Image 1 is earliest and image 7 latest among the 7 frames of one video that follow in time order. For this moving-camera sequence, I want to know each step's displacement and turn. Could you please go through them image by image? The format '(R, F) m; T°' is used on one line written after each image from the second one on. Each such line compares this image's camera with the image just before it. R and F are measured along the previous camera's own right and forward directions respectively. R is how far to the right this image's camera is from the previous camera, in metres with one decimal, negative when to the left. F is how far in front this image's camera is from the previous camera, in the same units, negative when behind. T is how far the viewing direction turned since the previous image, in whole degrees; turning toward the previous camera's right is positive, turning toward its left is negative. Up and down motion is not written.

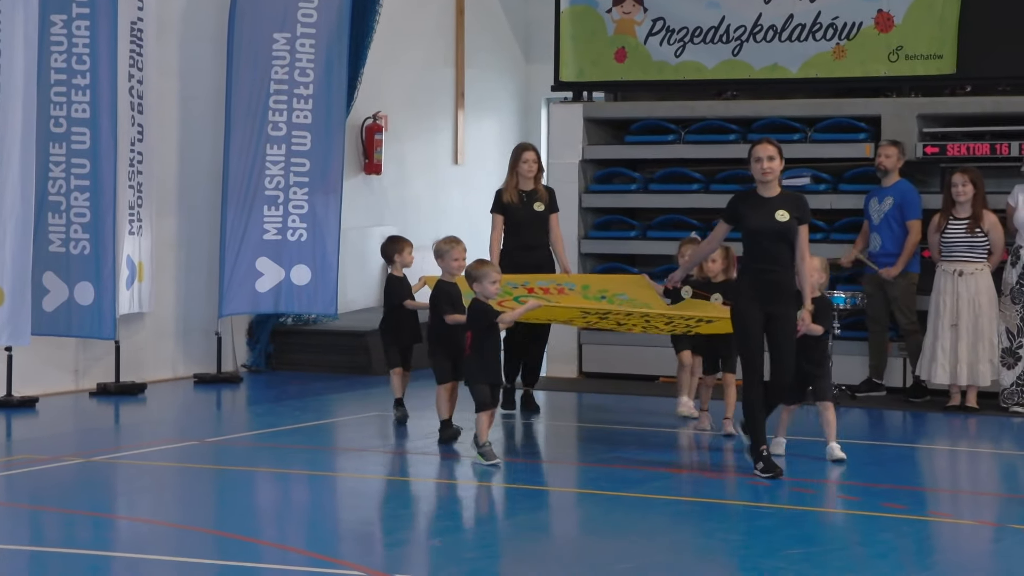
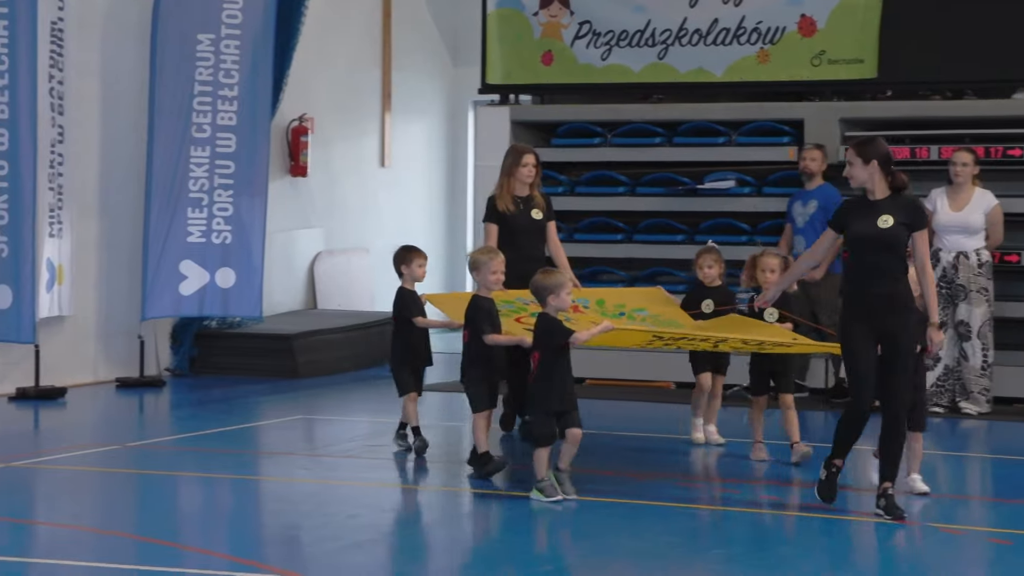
(-0.1, 0.0) m; +3°
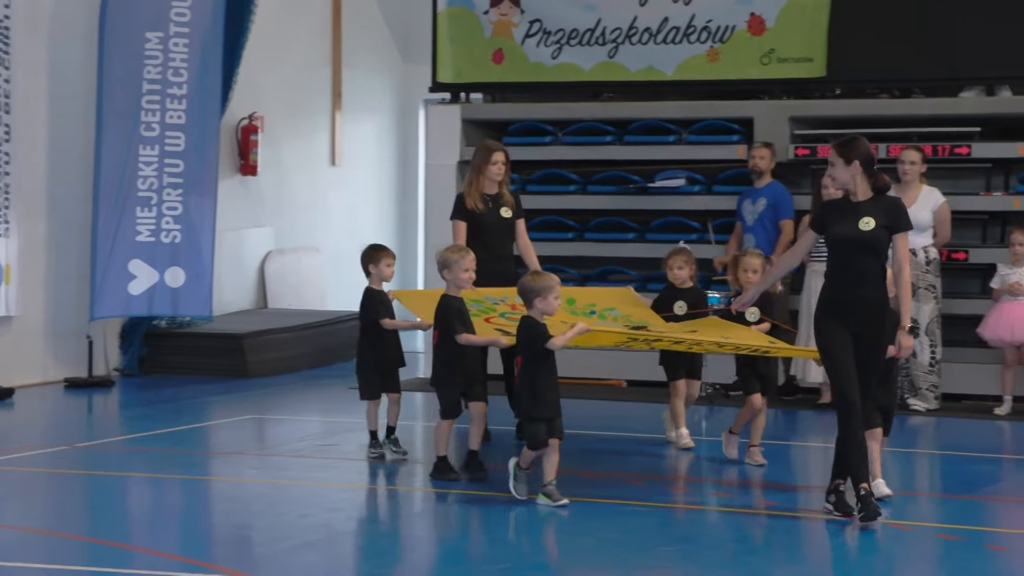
(0.0, 0.0) m; +2°
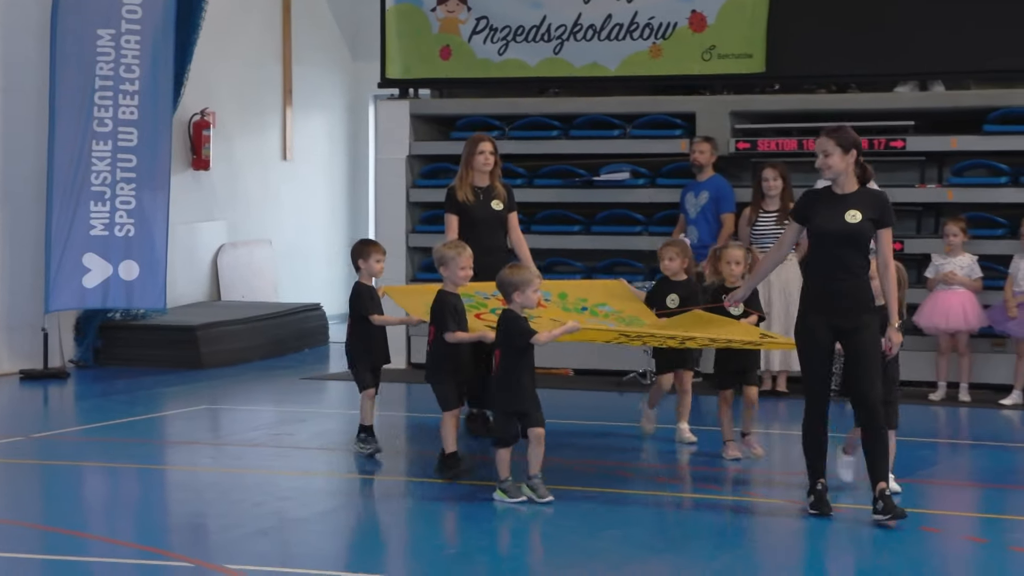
(0.0, -0.2) m; +2°
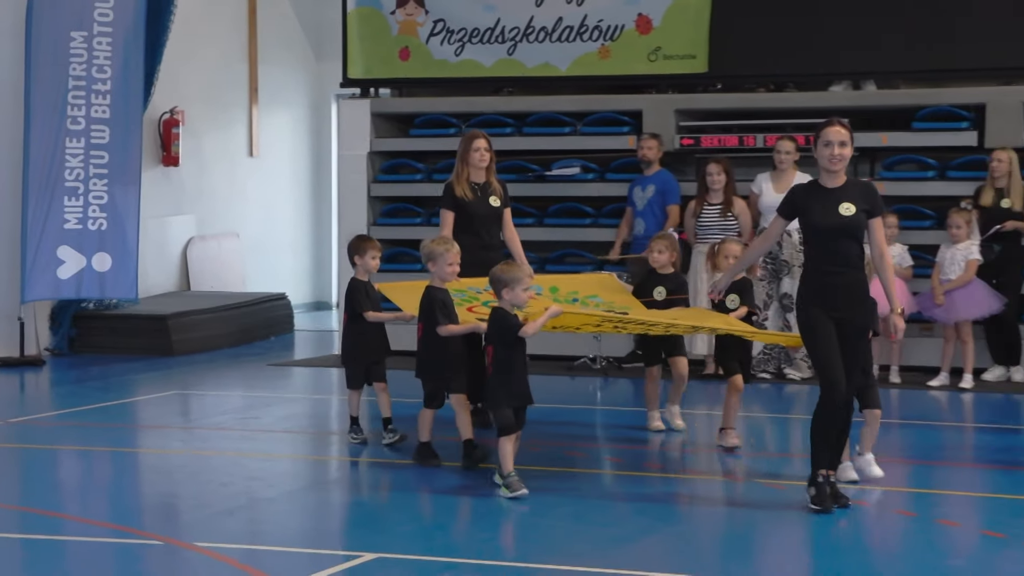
(0.0, -0.4) m; +2°
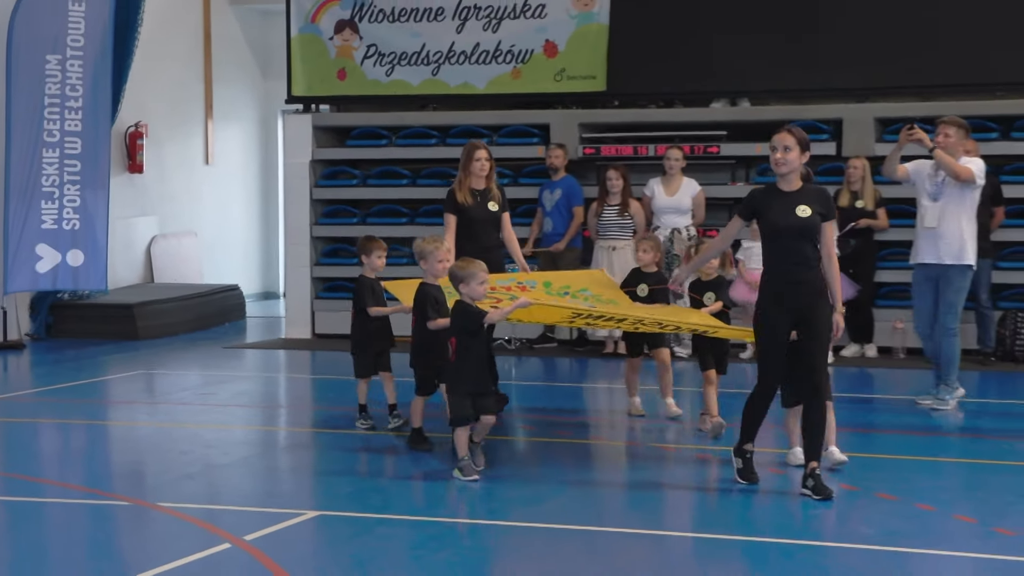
(0.0, -1.3) m; +2°
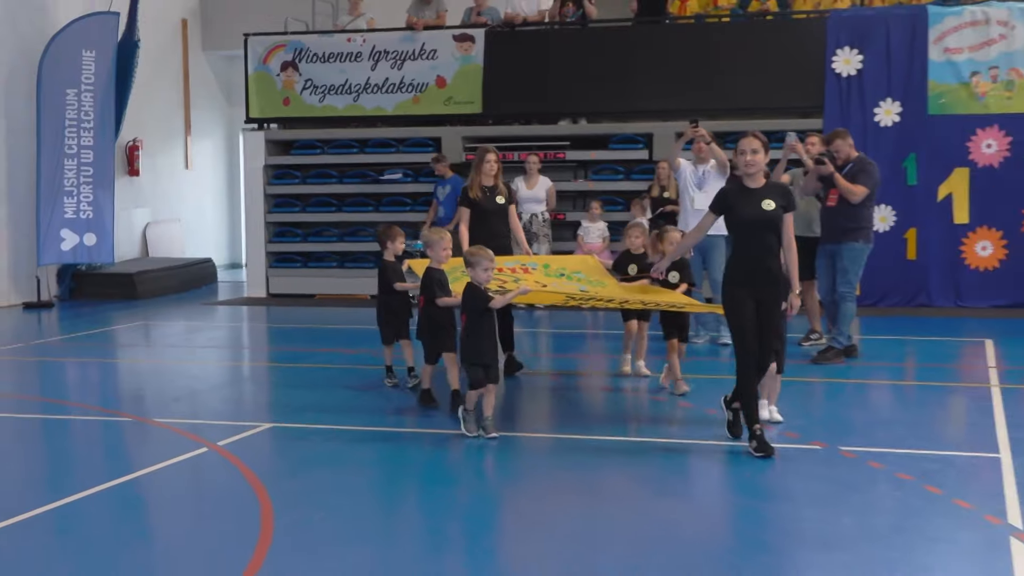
(+0.2, -3.6) m; +2°
